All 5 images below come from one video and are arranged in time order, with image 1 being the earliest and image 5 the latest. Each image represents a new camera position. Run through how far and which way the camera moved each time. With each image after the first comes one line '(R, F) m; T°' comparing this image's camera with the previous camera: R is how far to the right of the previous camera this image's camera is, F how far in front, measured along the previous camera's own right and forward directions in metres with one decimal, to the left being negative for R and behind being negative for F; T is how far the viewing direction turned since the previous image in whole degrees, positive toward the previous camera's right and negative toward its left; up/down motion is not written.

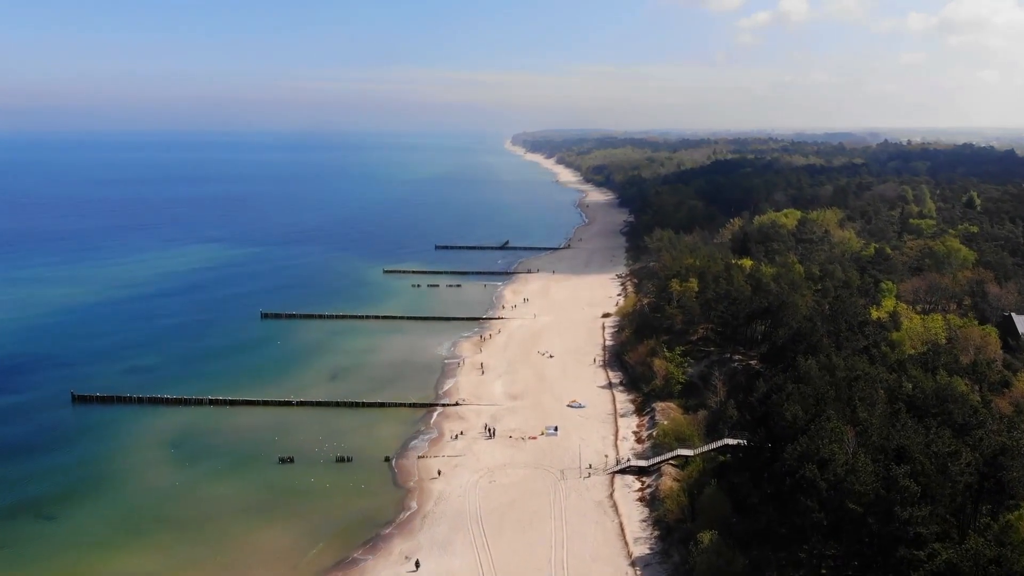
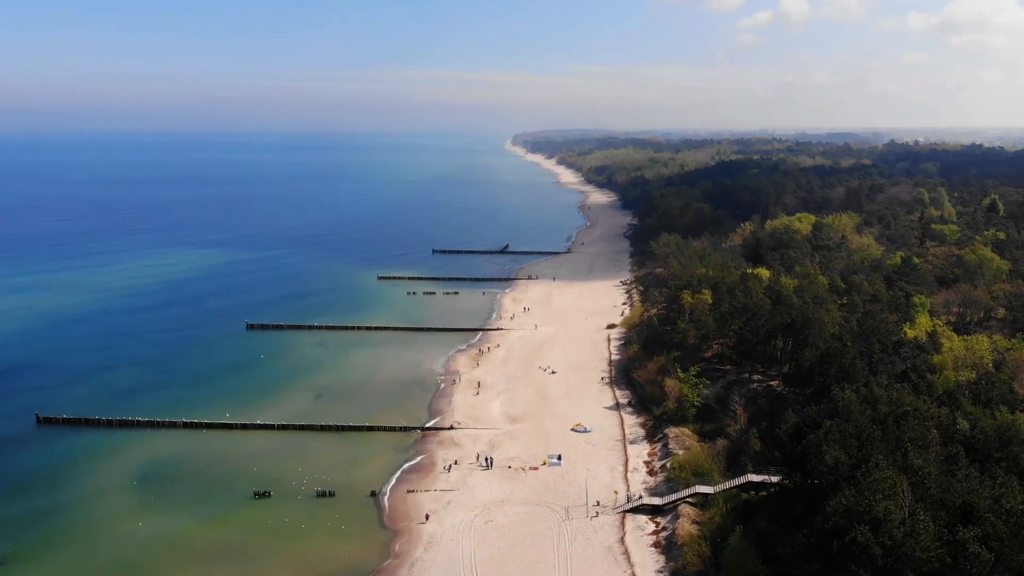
(+0.1, +3.2) m; 0°
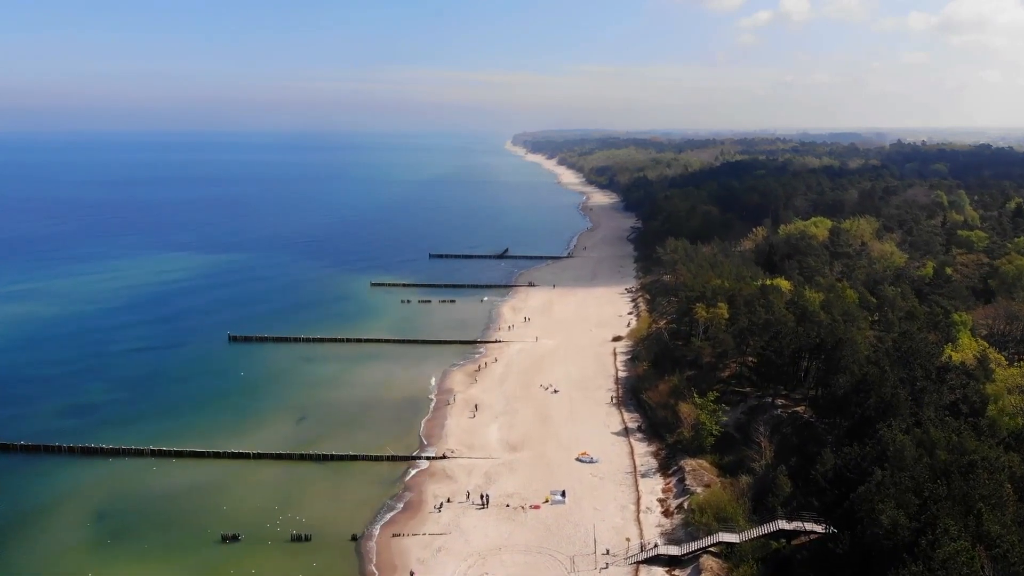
(+0.1, +3.4) m; 0°
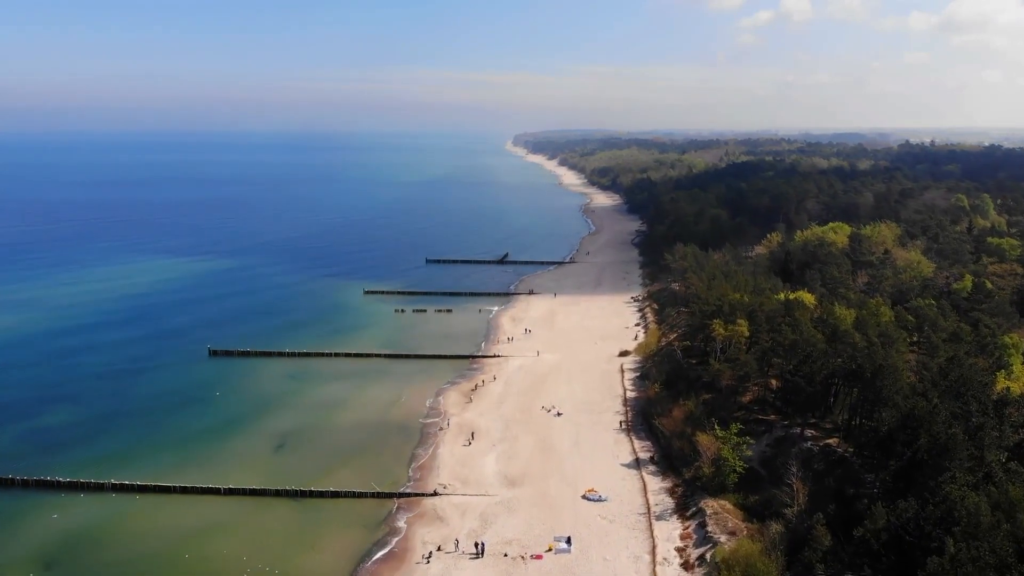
(+0.1, +3.4) m; 0°
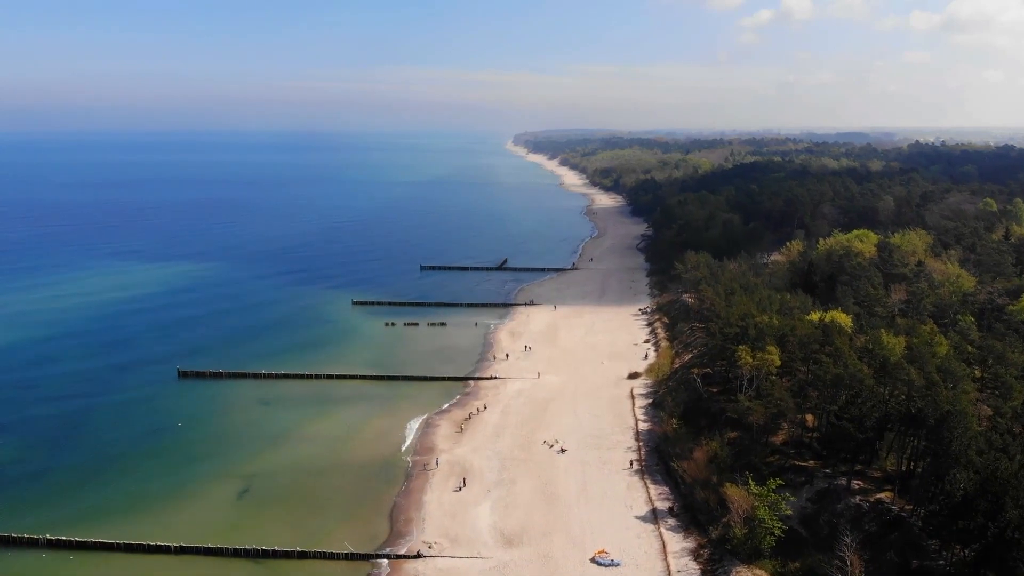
(+0.1, +4.4) m; 0°
